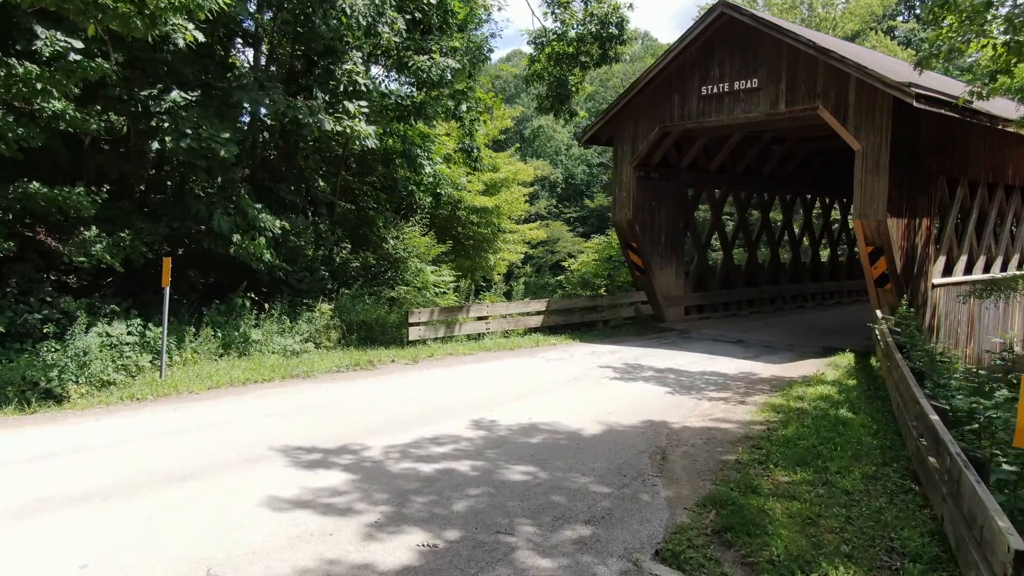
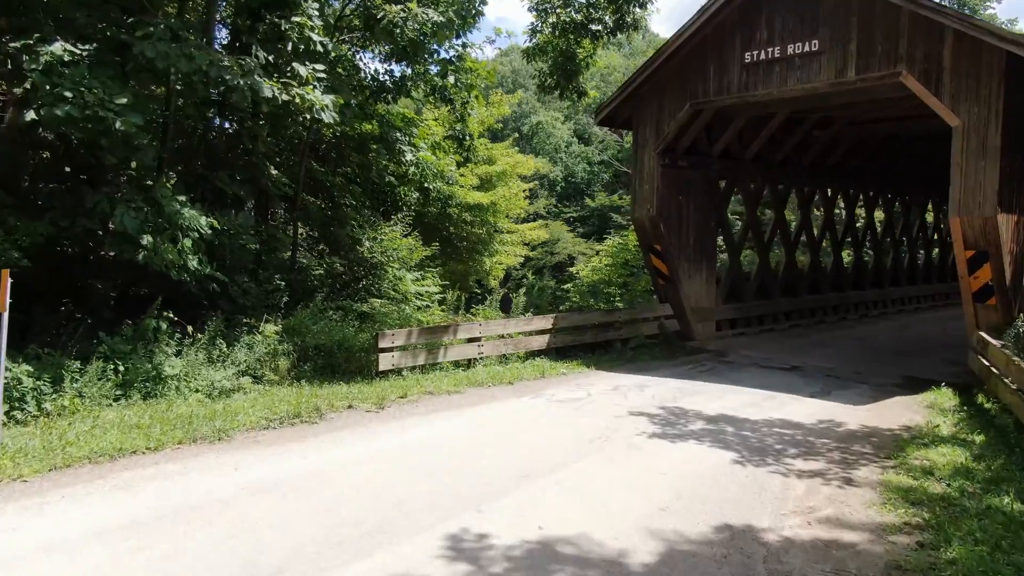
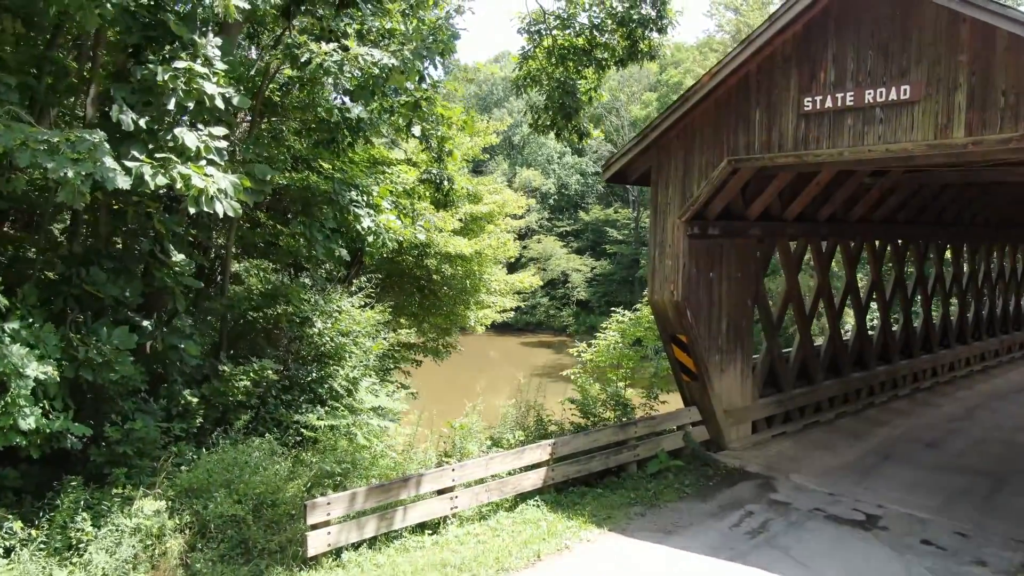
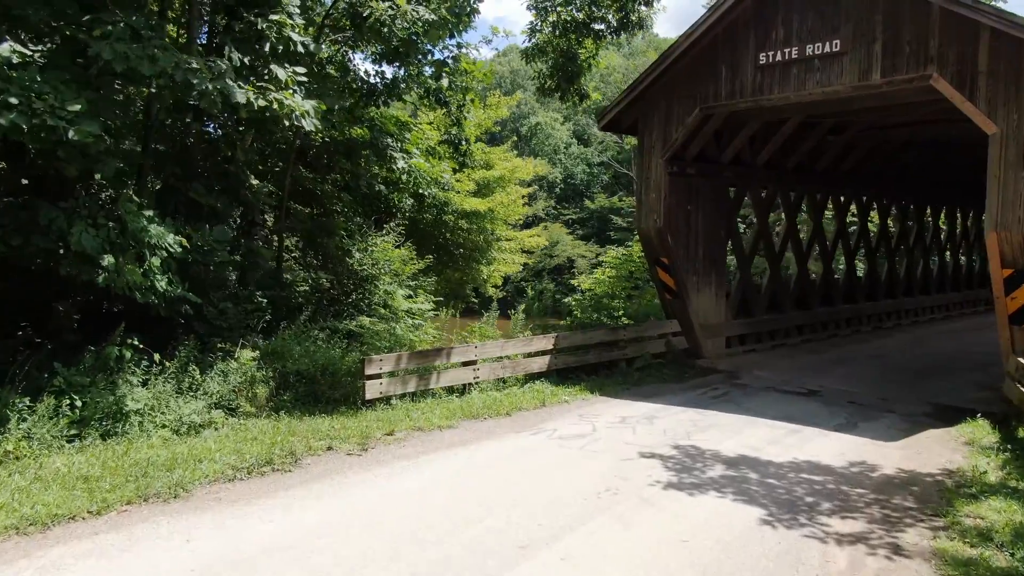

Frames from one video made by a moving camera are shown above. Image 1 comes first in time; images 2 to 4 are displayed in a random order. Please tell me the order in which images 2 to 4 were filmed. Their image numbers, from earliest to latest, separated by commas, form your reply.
2, 4, 3
